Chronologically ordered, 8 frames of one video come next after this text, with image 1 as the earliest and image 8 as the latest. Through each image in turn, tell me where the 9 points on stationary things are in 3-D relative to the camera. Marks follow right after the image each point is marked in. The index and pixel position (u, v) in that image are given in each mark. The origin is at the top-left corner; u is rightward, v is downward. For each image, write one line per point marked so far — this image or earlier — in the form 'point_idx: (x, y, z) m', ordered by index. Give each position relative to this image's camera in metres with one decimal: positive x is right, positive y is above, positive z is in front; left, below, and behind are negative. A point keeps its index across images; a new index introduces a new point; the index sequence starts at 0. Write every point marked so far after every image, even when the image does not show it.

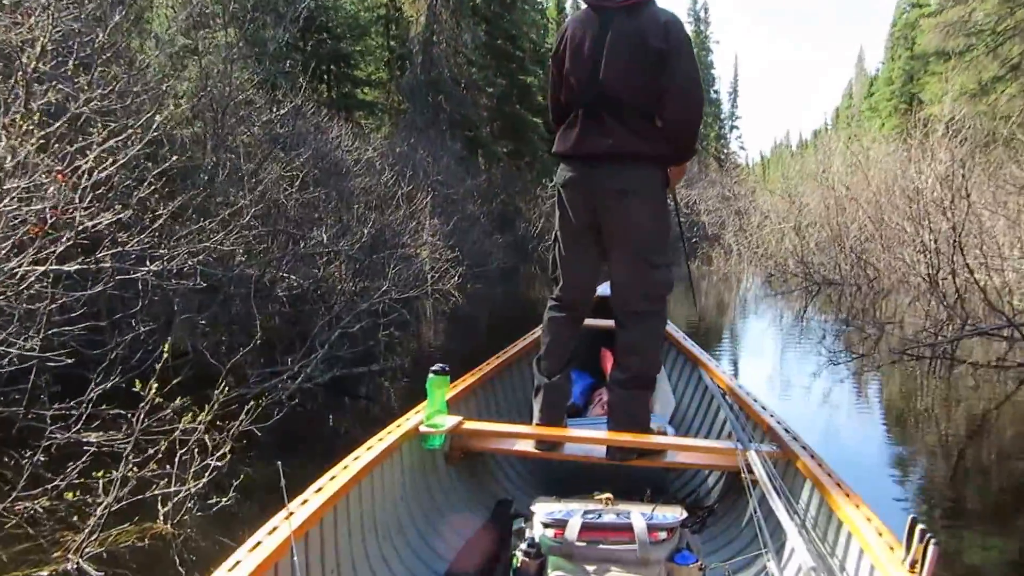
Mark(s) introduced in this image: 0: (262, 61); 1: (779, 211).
0: (-2.9, +2.6, +14.2) m
1: (+4.2, +1.2, +18.7) m
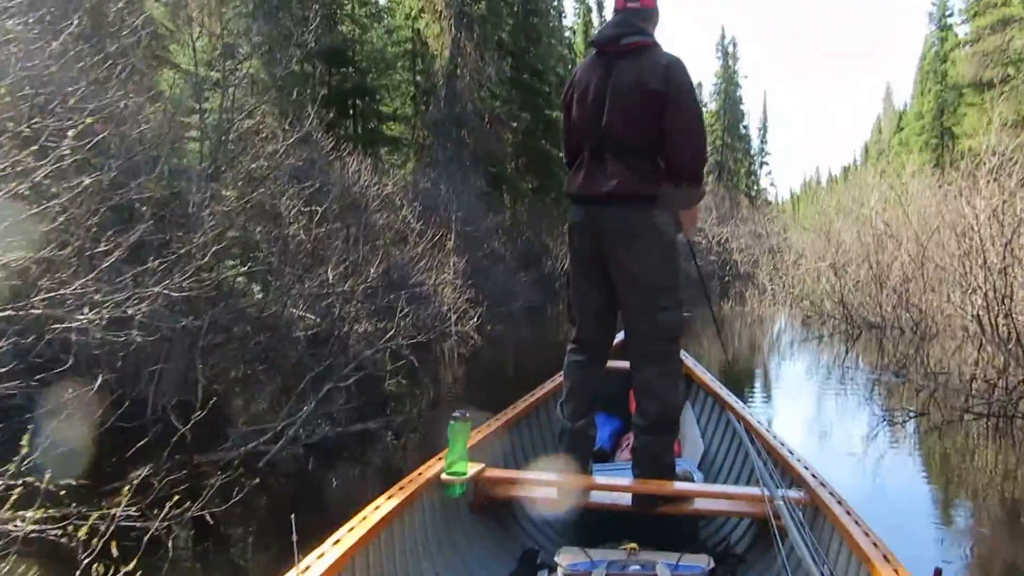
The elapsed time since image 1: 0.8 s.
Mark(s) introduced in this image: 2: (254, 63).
0: (-2.7, +2.2, +13.9) m
1: (+4.5, +0.6, +18.2) m
2: (-2.8, +2.4, +13.1) m
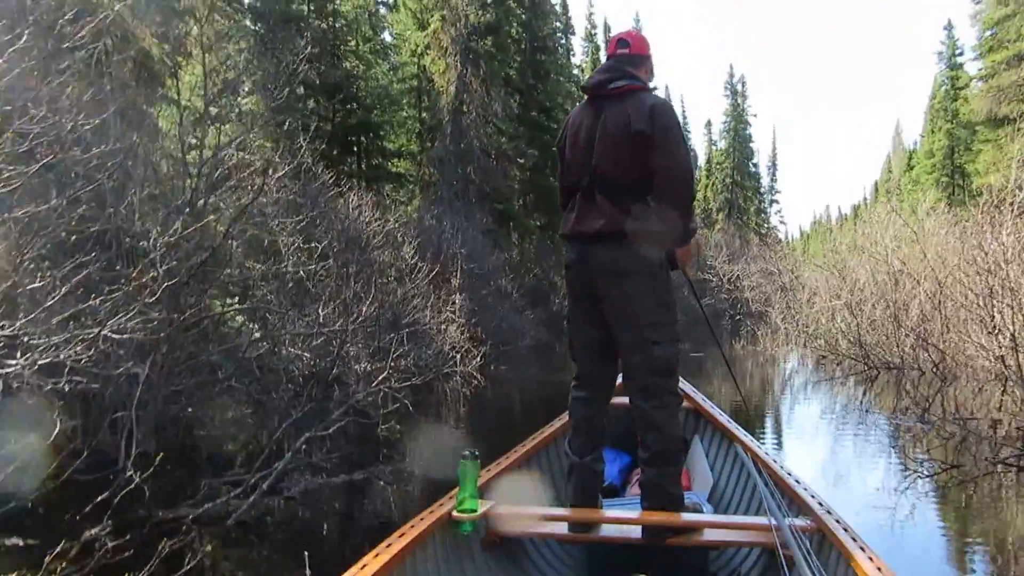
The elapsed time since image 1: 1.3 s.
0: (-2.6, +1.8, +13.7) m
1: (+4.6, 0.0, +17.9) m
2: (-2.8, +2.0, +12.9) m
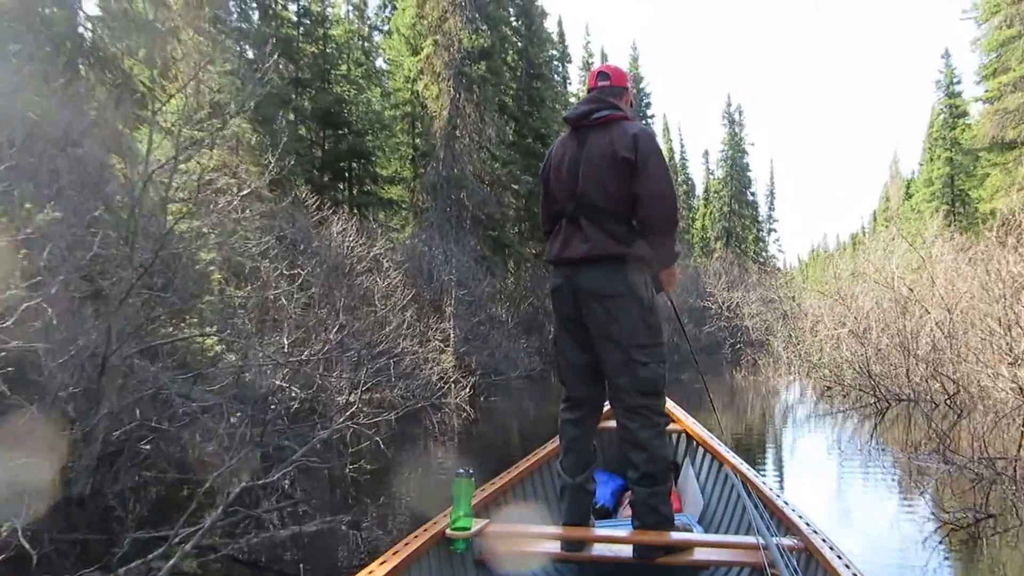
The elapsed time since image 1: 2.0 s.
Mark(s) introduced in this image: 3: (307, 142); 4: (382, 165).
0: (-2.7, +1.4, +13.4) m
1: (+4.5, -0.4, +17.5) m
2: (-2.8, +1.7, +12.5) m
3: (-2.7, +1.9, +16.2) m
4: (-1.9, +1.8, +18.1) m
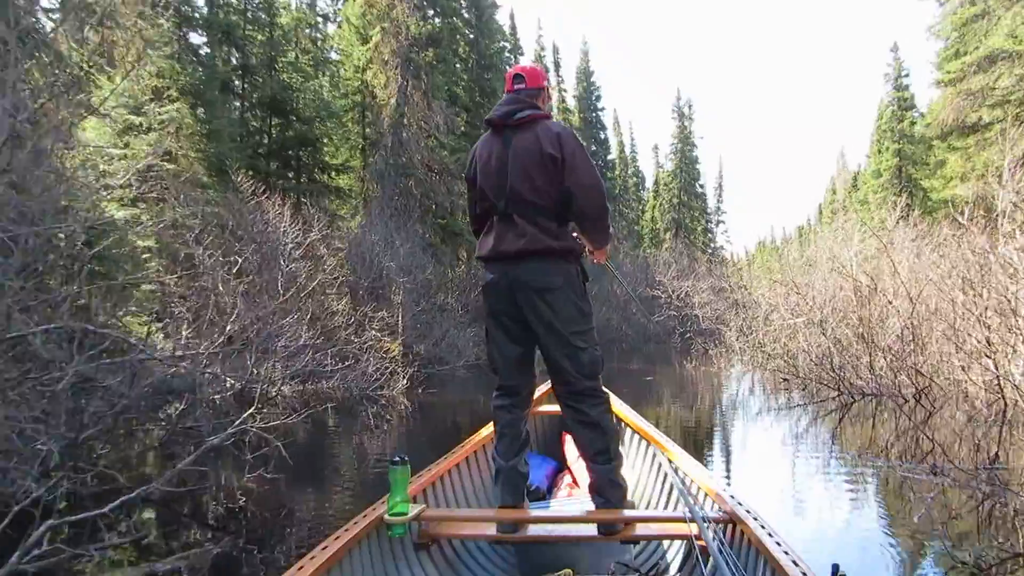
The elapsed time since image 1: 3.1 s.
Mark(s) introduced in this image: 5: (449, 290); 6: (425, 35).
0: (-3.2, +1.6, +13.0) m
1: (+3.8, -0.2, +17.5) m
2: (-3.3, +1.8, +12.1) m
3: (-3.4, +2.1, +15.8) m
4: (-2.7, +2.0, +17.8) m
5: (-1.0, 0.0, +18.6) m
6: (-1.3, +3.9, +18.5) m
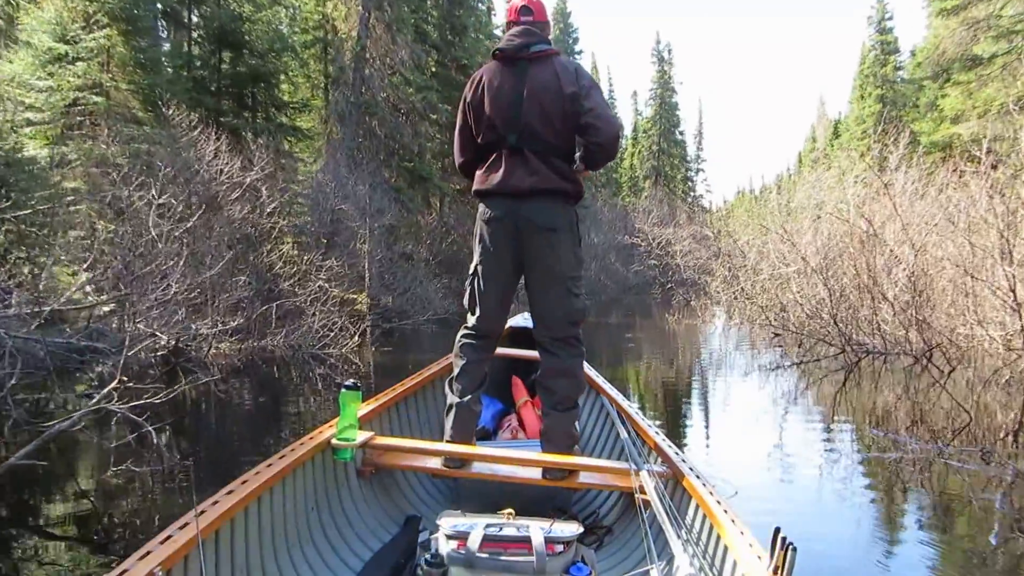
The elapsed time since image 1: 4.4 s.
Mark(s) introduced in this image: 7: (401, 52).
0: (-3.5, +2.1, +11.9) m
1: (+3.4, +0.5, +16.6) m
2: (-3.7, +2.3, +11.0) m
3: (-3.8, +2.7, +14.6) m
4: (-3.1, +2.7, +16.6) m
5: (-1.4, +0.7, +17.6) m
6: (-1.7, +4.6, +17.3) m
7: (-1.5, +3.2, +16.2) m
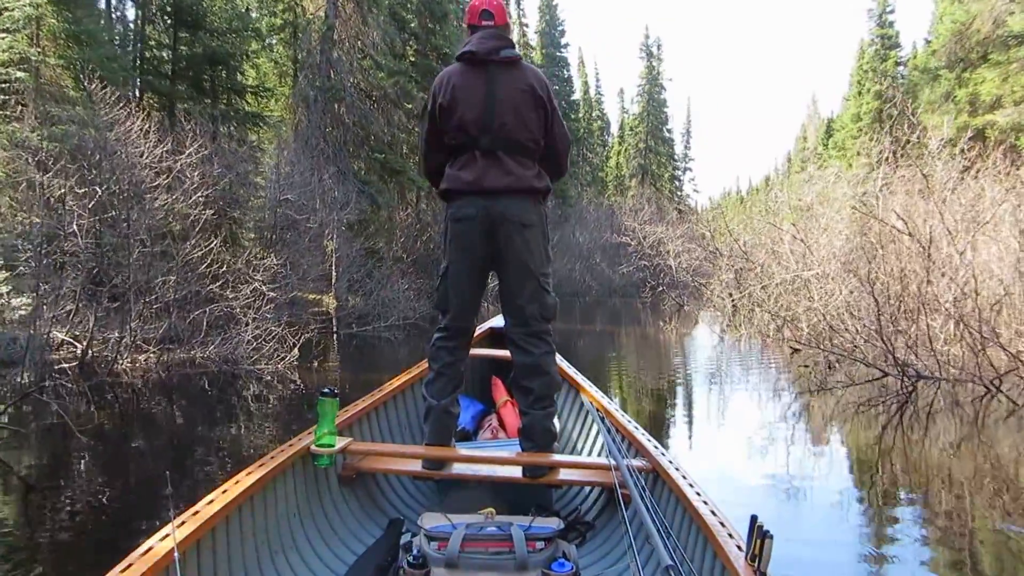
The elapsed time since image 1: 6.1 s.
0: (-3.7, +2.1, +10.7) m
1: (+3.2, +0.4, +15.4) m
2: (-3.8, +2.3, +9.8) m
3: (-4.0, +2.7, +13.4) m
4: (-3.3, +2.7, +15.4) m
5: (-1.7, +0.7, +16.4) m
6: (-2.0, +4.6, +16.1) m
7: (-1.7, +3.2, +15.0) m
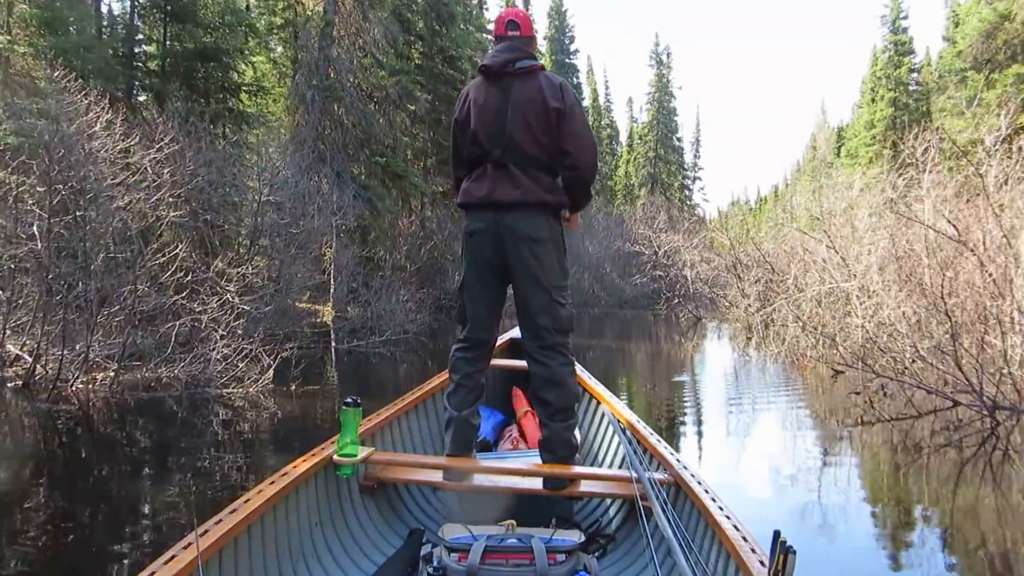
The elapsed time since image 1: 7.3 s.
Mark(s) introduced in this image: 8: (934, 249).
0: (-3.7, +2.0, +9.9) m
1: (+3.2, +0.3, +14.7) m
2: (-3.8, +2.2, +9.1) m
3: (-3.9, +2.6, +12.7) m
4: (-3.3, +2.6, +14.7) m
5: (-1.6, +0.6, +15.7) m
6: (-1.8, +4.5, +15.4) m
7: (-1.6, +3.0, +14.3) m
8: (+3.4, +0.3, +9.9) m
